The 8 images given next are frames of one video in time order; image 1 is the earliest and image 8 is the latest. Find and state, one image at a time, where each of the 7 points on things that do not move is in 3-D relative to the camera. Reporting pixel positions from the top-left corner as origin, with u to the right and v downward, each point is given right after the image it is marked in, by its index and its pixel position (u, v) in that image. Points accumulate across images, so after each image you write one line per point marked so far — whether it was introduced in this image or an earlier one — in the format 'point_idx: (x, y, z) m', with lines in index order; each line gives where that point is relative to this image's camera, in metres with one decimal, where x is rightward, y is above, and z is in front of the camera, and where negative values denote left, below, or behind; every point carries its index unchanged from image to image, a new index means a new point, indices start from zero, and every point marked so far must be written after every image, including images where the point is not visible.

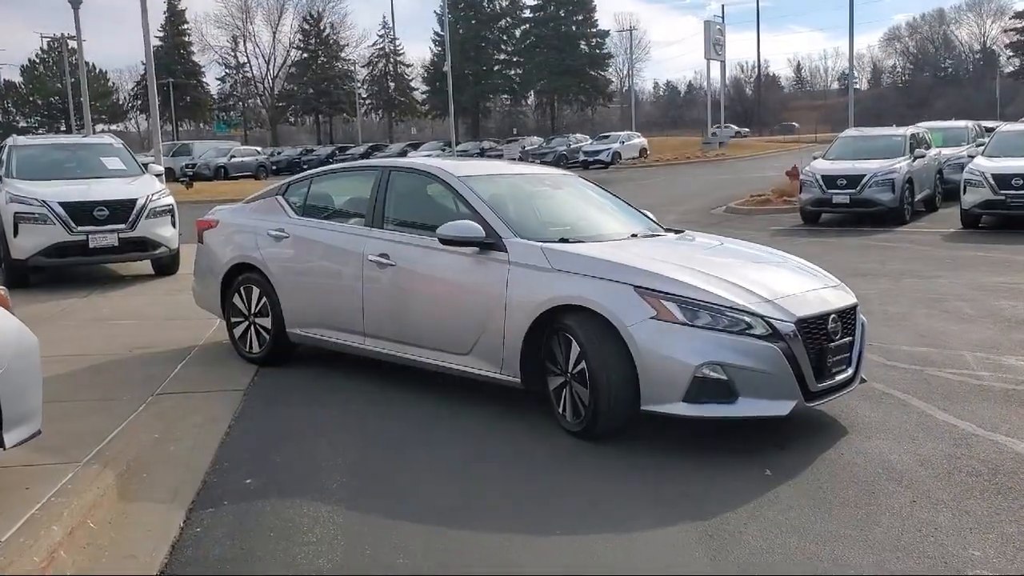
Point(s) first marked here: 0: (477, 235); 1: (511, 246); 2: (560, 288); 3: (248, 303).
0: (-0.2, +0.3, +5.7) m
1: (0.0, +0.2, +5.7) m
2: (+0.3, 0.0, +5.3) m
3: (-1.9, -0.1, +7.2) m
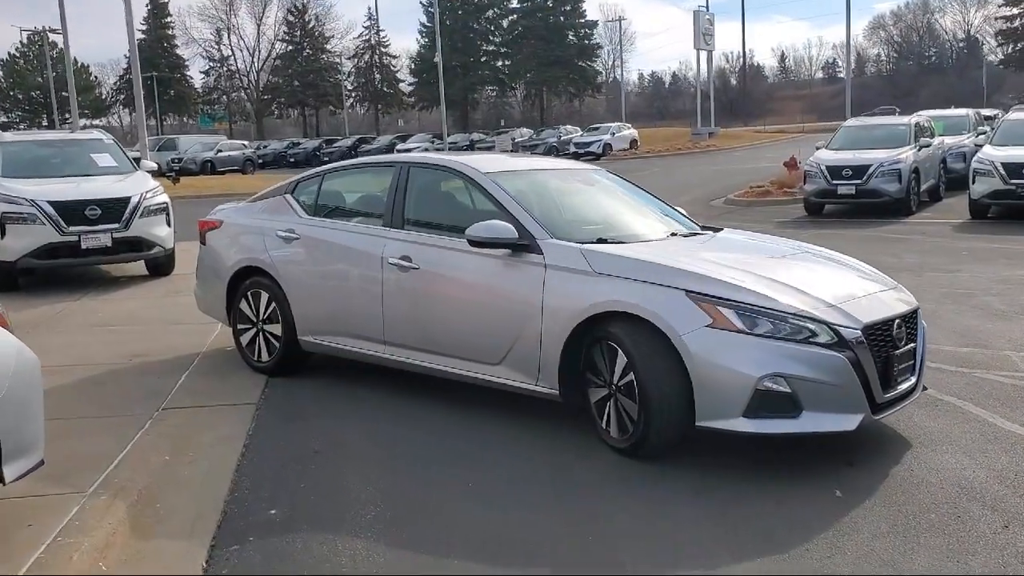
0: (0.0, +0.3, +5.3) m
1: (+0.2, +0.2, +5.3) m
2: (+0.4, 0.0, +4.9) m
3: (-1.7, -0.1, +6.8) m
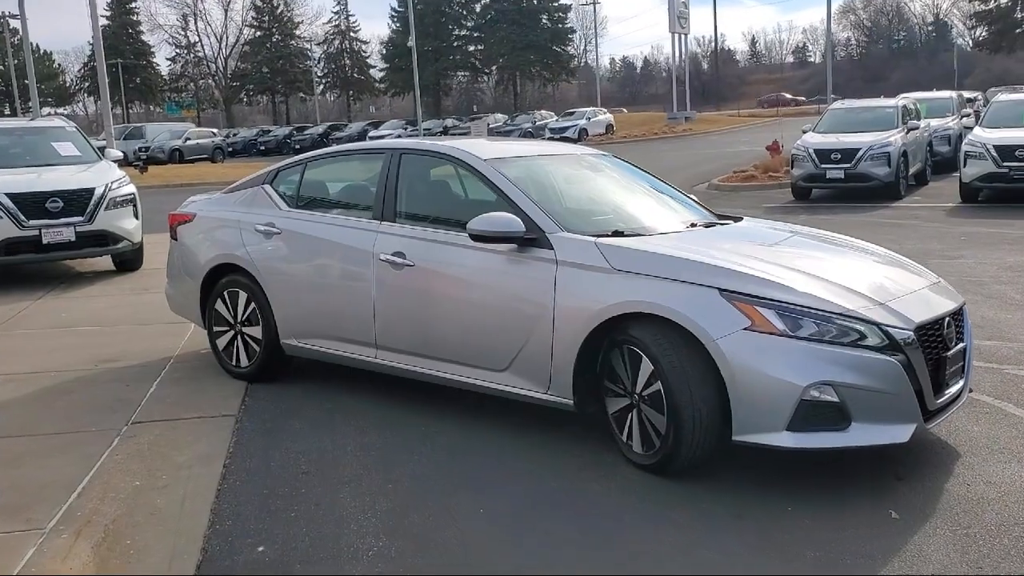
0: (0.0, +0.3, +4.8) m
1: (+0.2, +0.2, +4.8) m
2: (+0.5, 0.0, +4.4) m
3: (-1.7, -0.1, +6.3) m
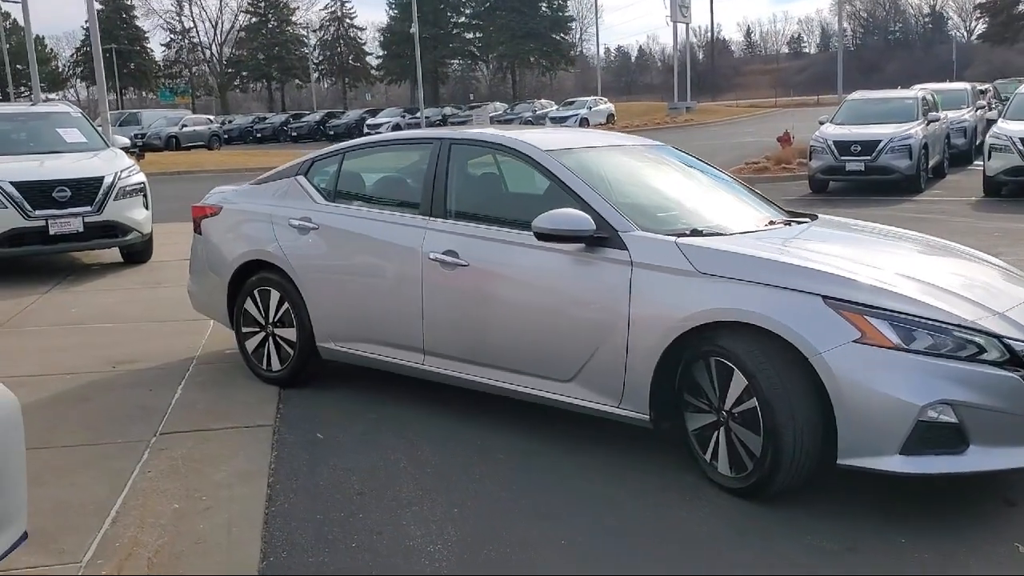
0: (+0.3, +0.3, +4.4) m
1: (+0.5, +0.2, +4.4) m
2: (+0.8, 0.0, +4.0) m
3: (-1.4, -0.1, +5.8) m
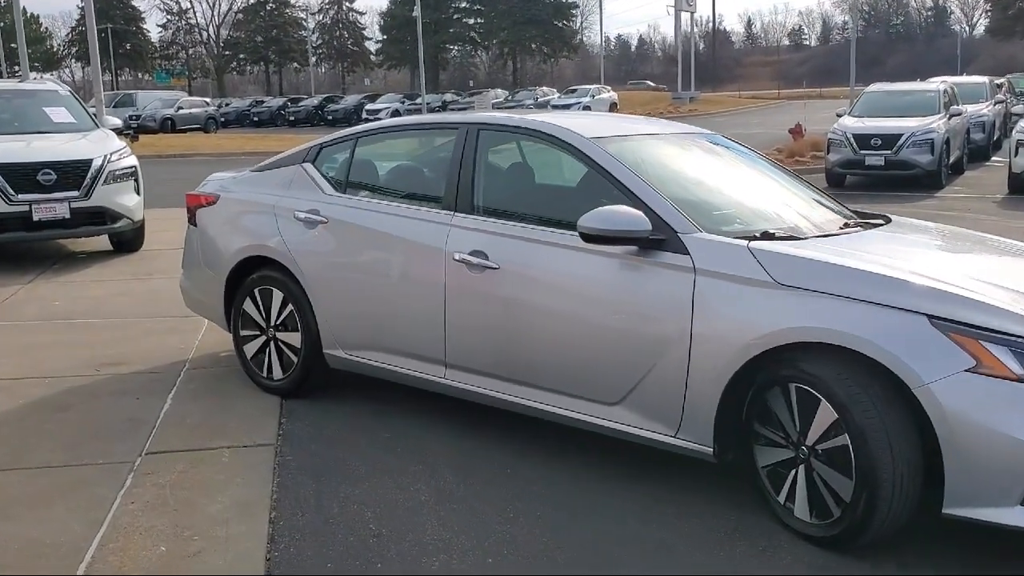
0: (+0.5, +0.2, +3.8) m
1: (+0.7, +0.2, +3.8) m
2: (+1.0, -0.1, +3.5) m
3: (-1.3, -0.1, +5.3) m
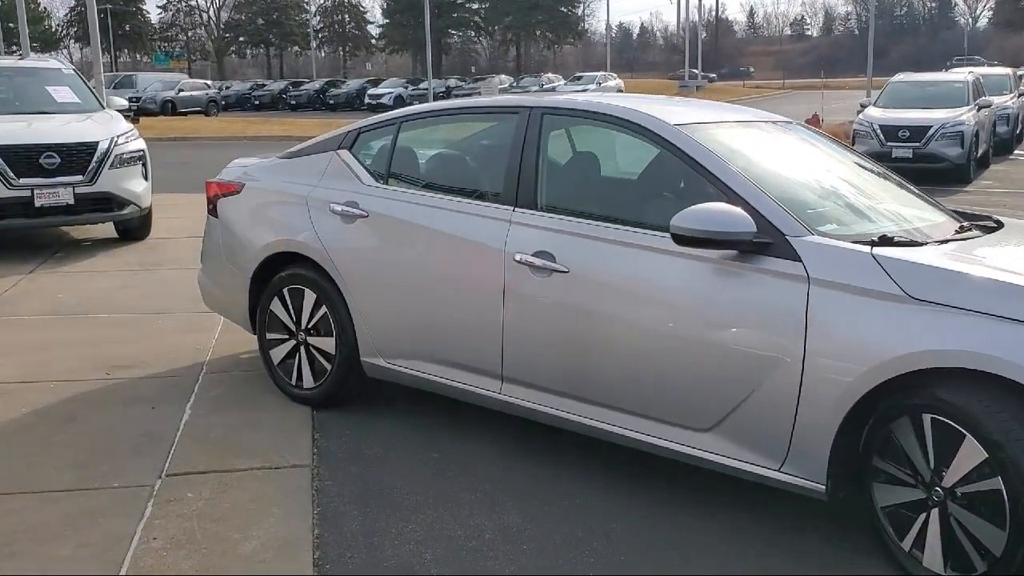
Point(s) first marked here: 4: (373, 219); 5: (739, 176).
0: (+0.8, +0.2, +3.3) m
1: (+1.0, +0.1, +3.3) m
2: (+1.2, -0.1, +3.0) m
3: (-1.0, -0.1, +4.8) m
4: (-0.6, +0.3, +4.4) m
5: (+0.8, +0.4, +3.6) m
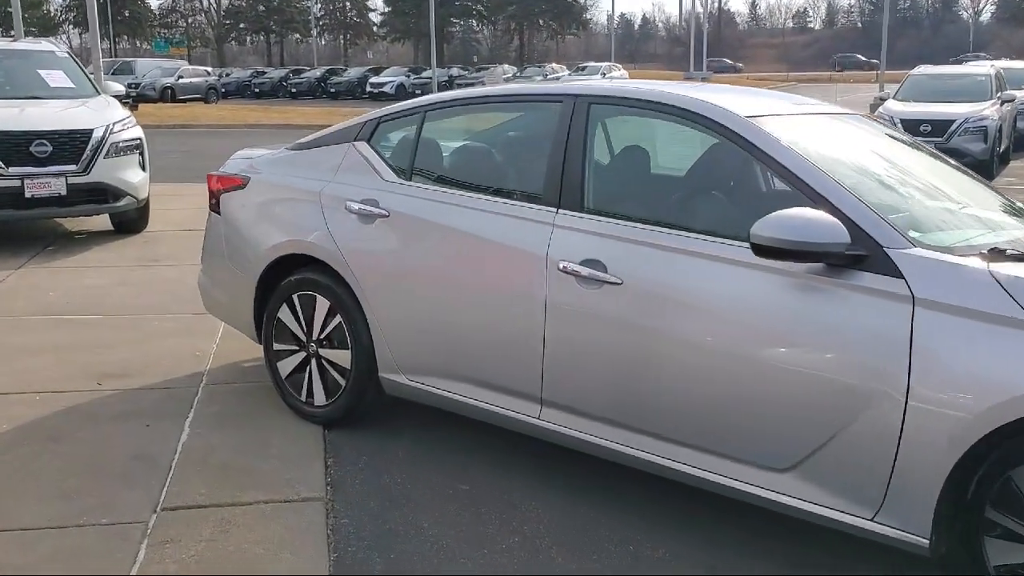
0: (+0.9, +0.1, +2.8) m
1: (+1.1, +0.1, +2.8) m
2: (+1.4, -0.2, +2.5) m
3: (-0.9, -0.1, +4.3) m
4: (-0.5, +0.3, +4.0) m
5: (+1.0, +0.3, +3.1) m
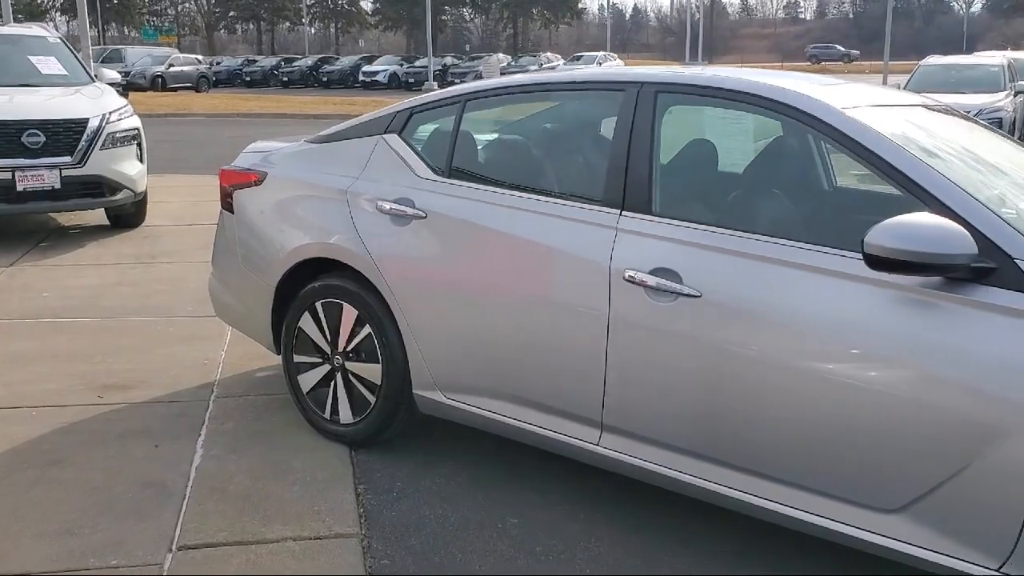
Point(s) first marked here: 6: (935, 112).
0: (+1.1, +0.1, +2.5) m
1: (+1.3, 0.0, +2.5) m
2: (+1.6, -0.3, +2.2) m
3: (-0.7, -0.2, +3.9) m
4: (-0.3, +0.2, +3.6) m
5: (+1.2, +0.3, +2.8) m
6: (+1.5, +0.6, +3.6) m
